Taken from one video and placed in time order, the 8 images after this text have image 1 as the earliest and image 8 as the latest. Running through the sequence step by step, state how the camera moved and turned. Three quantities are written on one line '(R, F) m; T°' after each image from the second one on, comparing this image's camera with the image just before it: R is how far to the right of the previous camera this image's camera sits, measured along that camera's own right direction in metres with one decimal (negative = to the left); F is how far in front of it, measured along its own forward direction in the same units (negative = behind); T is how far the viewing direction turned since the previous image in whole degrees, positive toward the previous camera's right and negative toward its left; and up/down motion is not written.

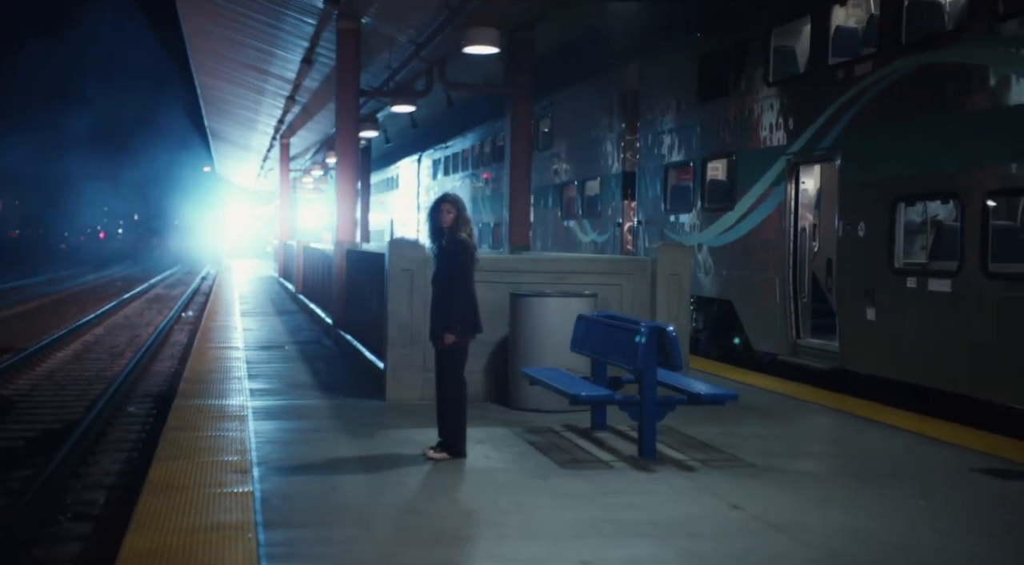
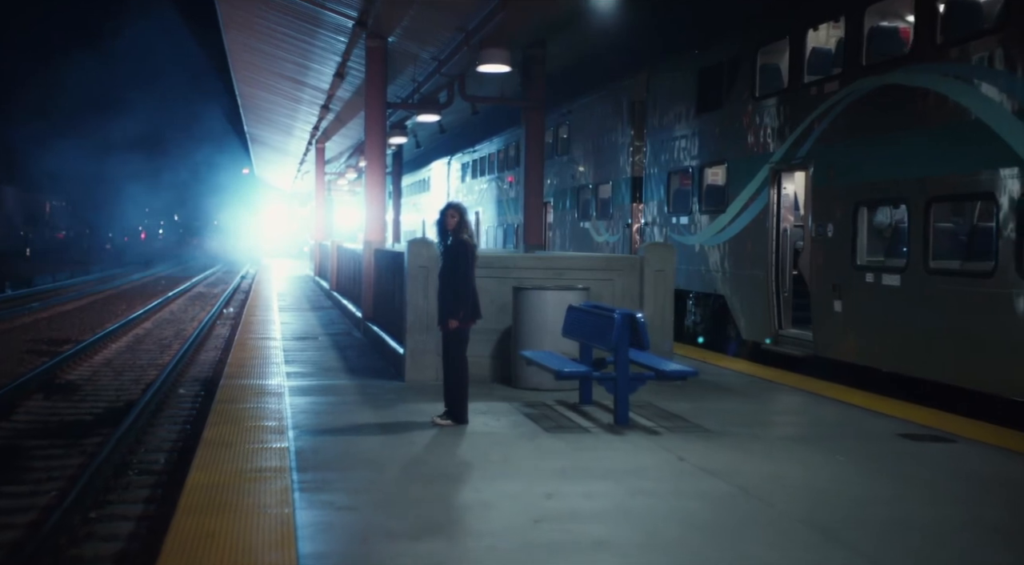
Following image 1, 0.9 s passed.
(+0.3, -1.4) m; -2°
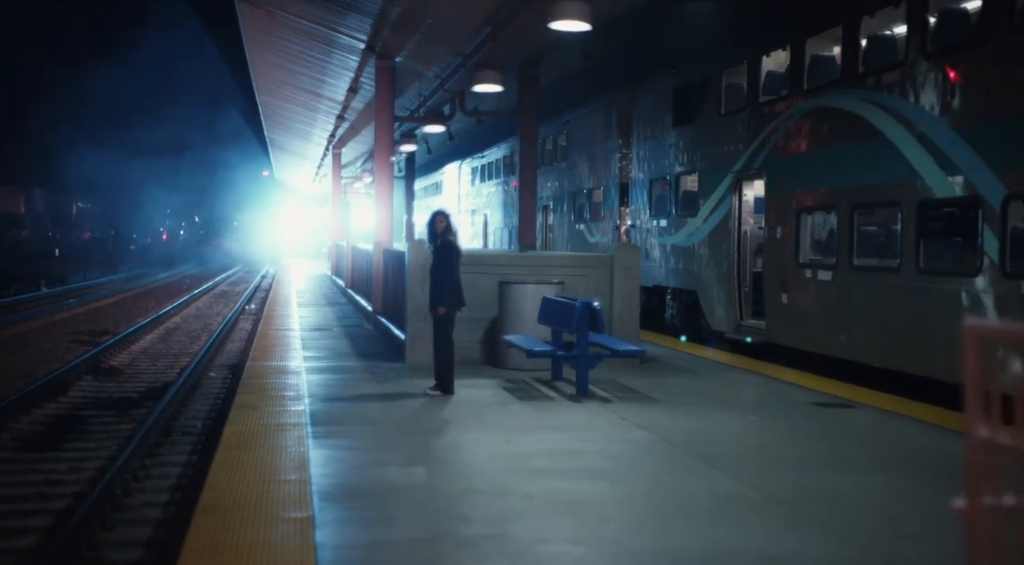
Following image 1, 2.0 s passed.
(+0.4, -1.8) m; -1°
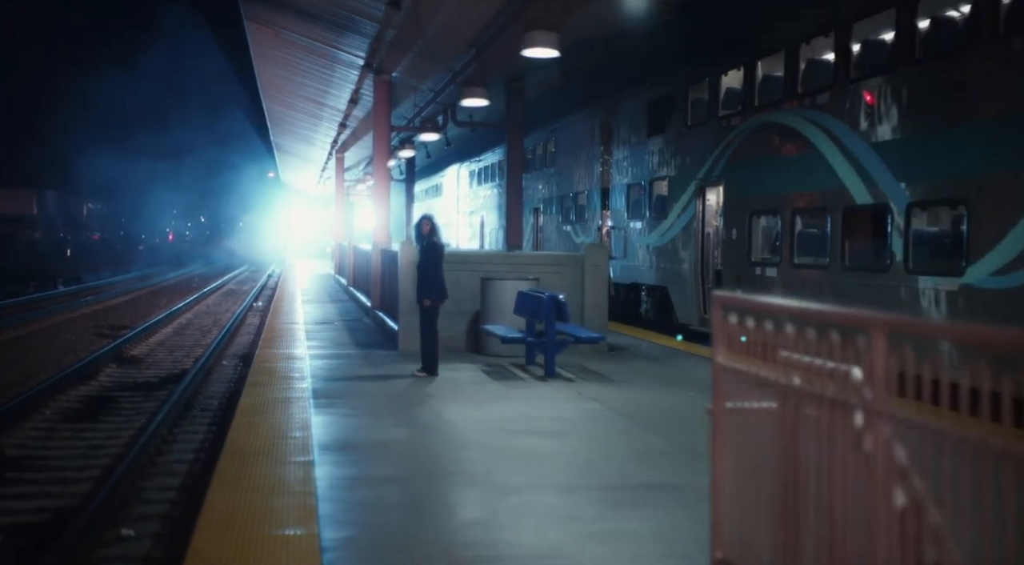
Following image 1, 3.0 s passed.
(+0.3, -1.6) m; 0°
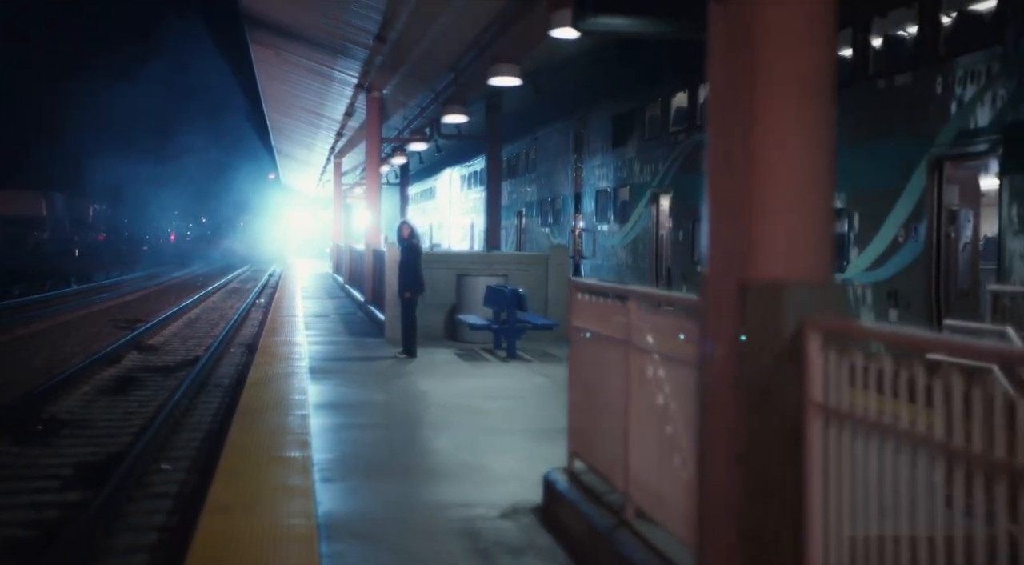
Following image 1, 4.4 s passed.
(+0.4, -2.2) m; 0°
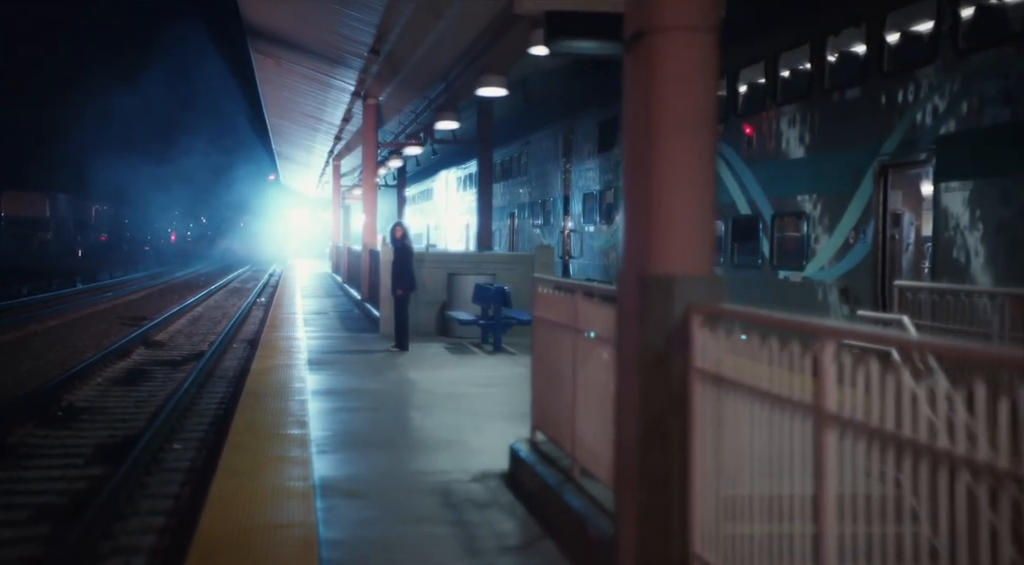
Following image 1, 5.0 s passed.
(+0.2, -1.0) m; 0°
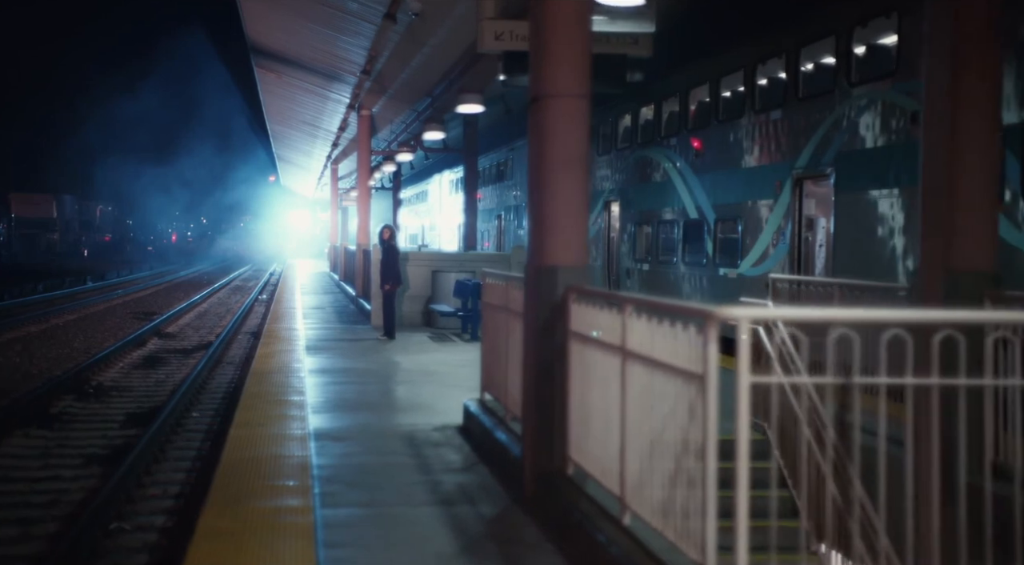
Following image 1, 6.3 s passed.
(+0.3, -2.0) m; 0°
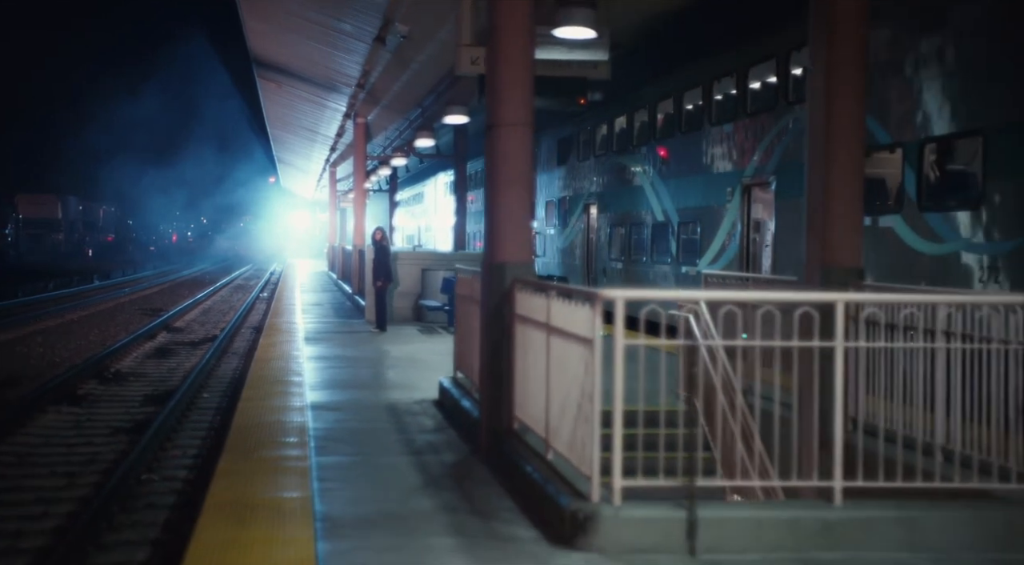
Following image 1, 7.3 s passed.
(+0.3, -1.5) m; 0°
